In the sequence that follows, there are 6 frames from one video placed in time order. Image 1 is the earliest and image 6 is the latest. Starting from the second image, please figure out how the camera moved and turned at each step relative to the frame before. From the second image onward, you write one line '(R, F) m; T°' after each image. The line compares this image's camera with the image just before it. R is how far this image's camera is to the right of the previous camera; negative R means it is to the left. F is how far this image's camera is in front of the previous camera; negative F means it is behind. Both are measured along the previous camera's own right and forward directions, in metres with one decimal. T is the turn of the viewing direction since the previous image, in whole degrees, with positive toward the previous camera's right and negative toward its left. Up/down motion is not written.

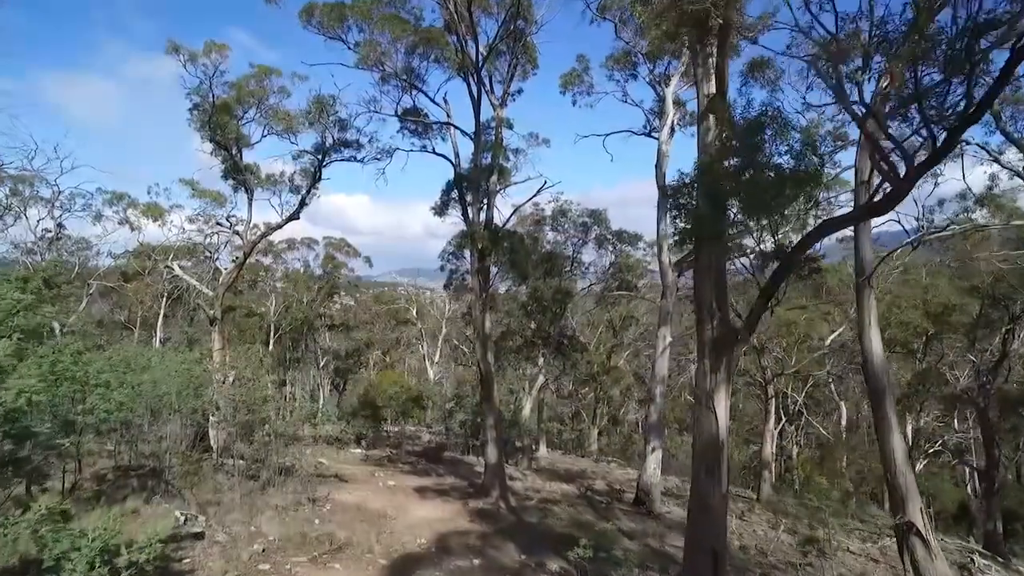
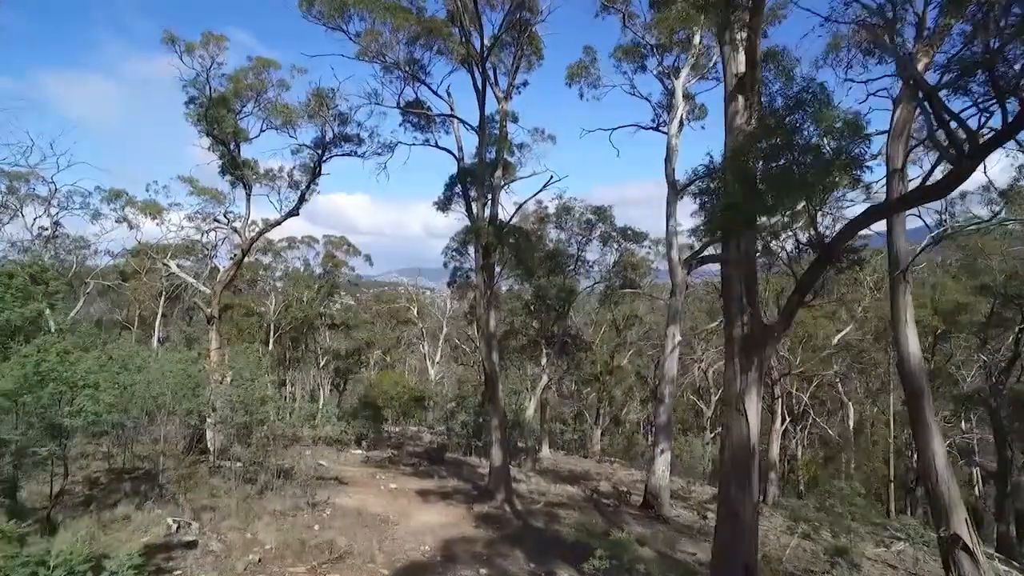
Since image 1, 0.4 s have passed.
(-0.1, +0.3) m; 0°
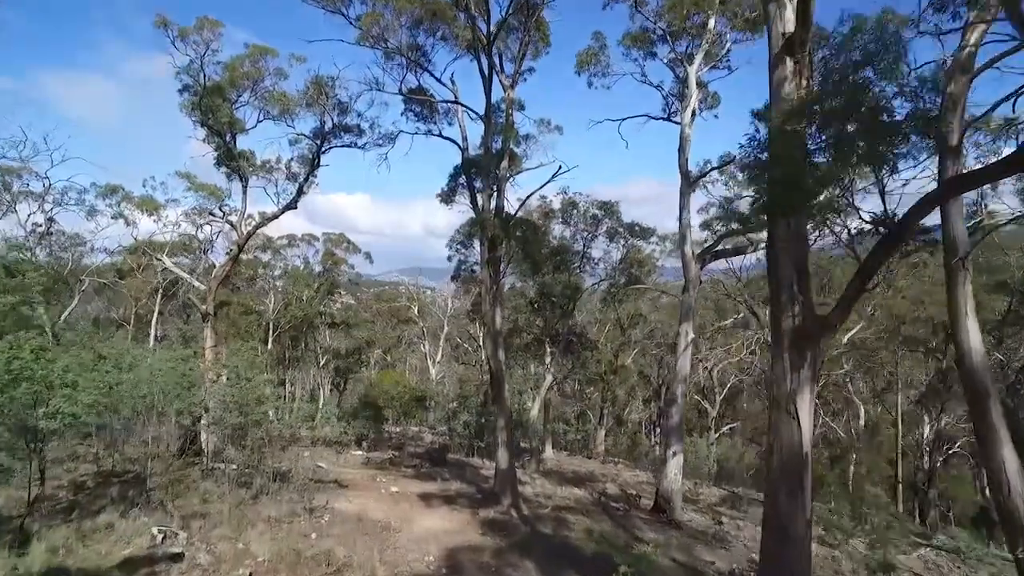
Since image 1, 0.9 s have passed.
(-0.1, +0.5) m; 0°
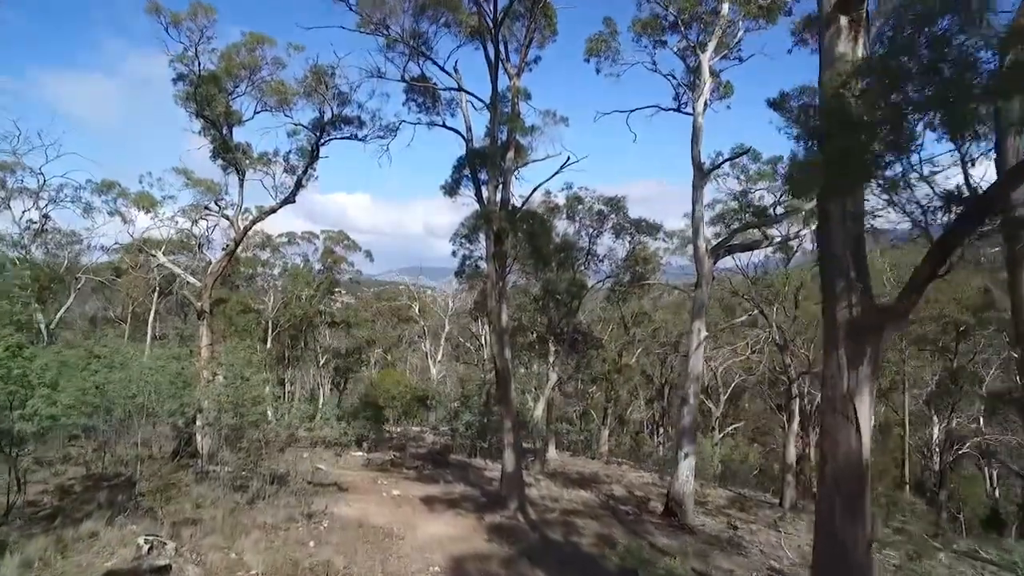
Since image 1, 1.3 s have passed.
(-0.1, +0.4) m; 0°
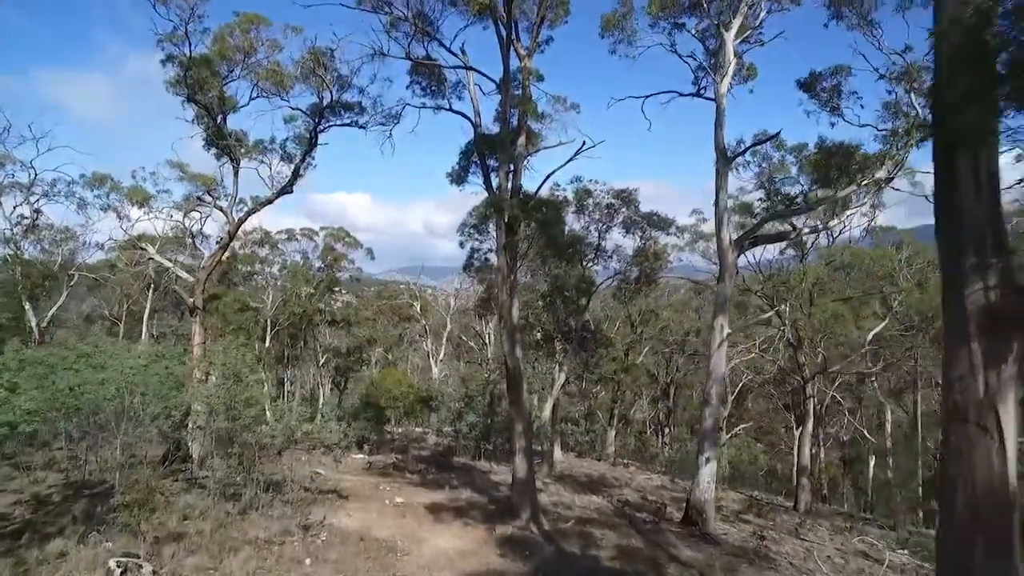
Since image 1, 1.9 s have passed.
(-0.2, +0.7) m; 0°
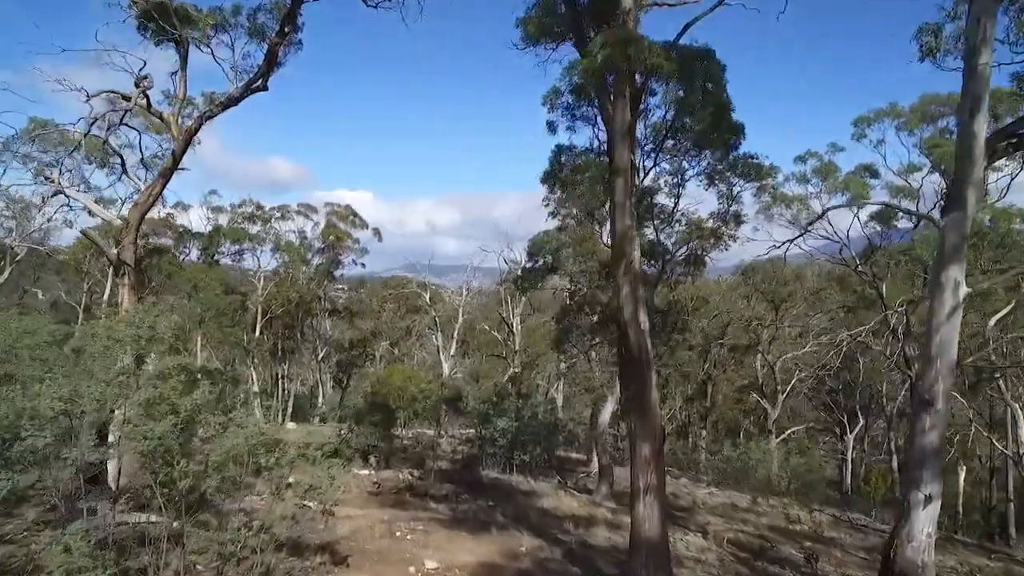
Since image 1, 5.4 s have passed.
(-1.0, +3.9) m; 0°
